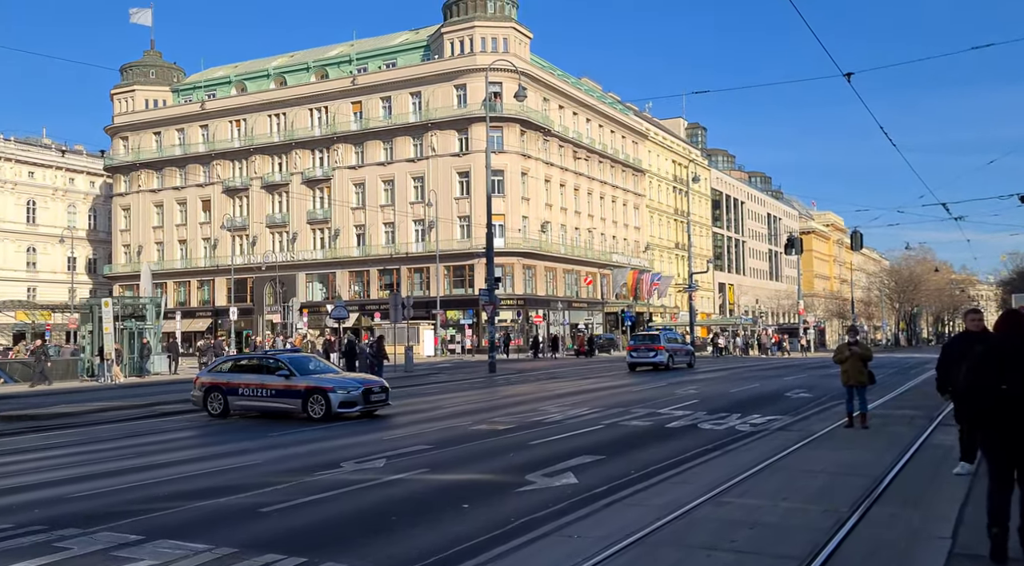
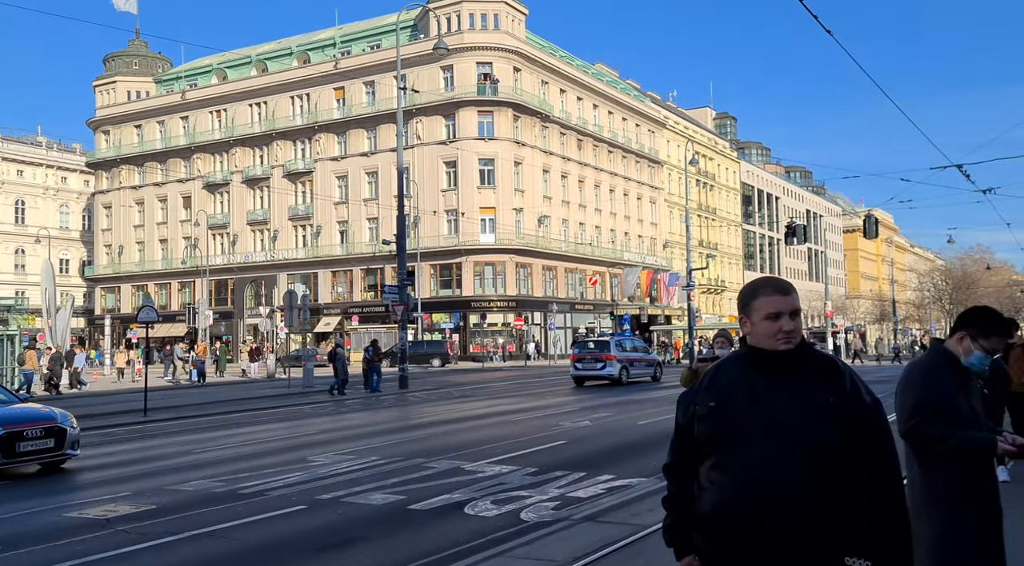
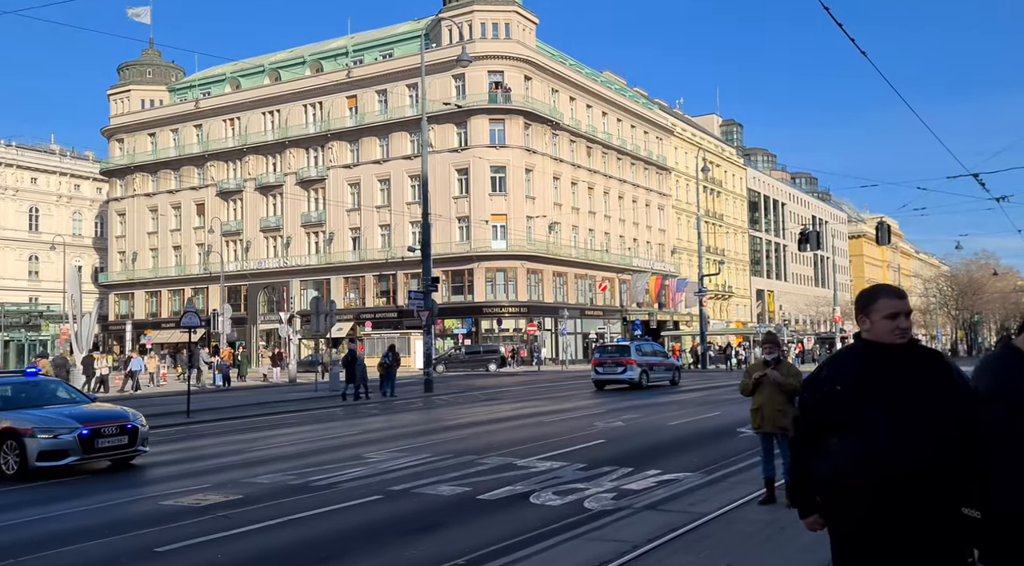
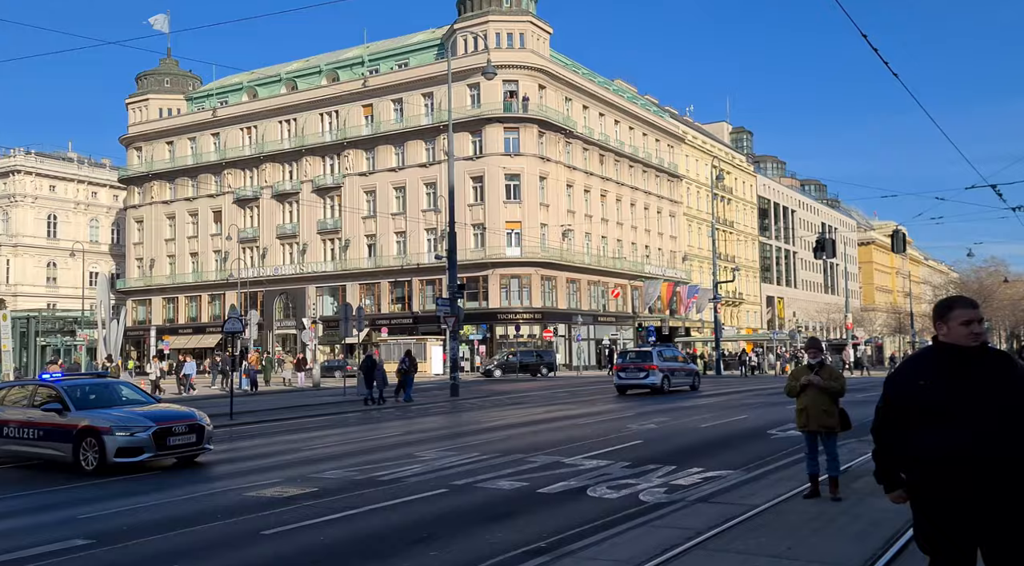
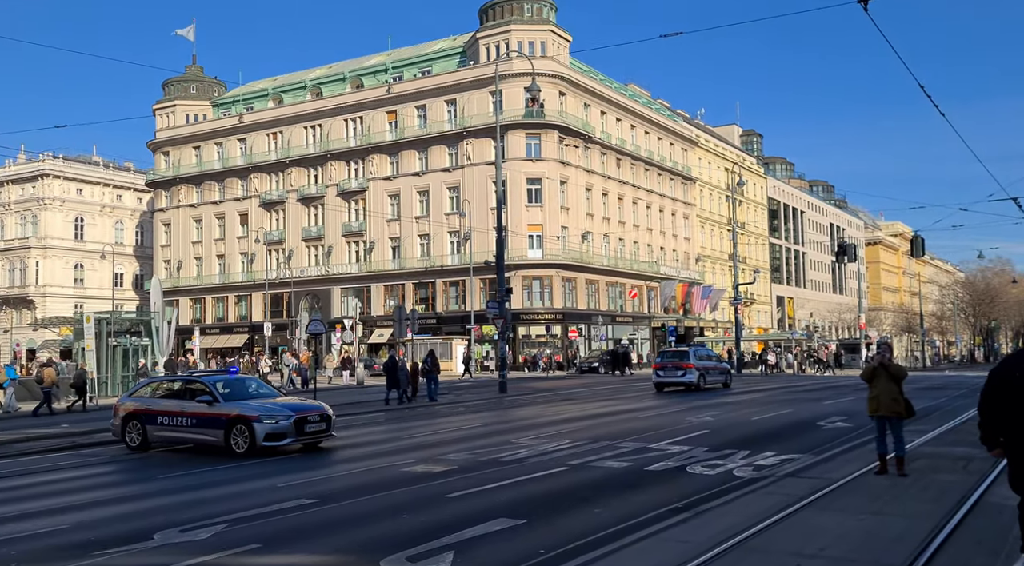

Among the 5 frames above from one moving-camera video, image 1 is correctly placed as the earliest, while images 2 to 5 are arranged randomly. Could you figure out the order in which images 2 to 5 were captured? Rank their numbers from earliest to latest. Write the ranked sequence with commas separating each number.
5, 4, 3, 2
